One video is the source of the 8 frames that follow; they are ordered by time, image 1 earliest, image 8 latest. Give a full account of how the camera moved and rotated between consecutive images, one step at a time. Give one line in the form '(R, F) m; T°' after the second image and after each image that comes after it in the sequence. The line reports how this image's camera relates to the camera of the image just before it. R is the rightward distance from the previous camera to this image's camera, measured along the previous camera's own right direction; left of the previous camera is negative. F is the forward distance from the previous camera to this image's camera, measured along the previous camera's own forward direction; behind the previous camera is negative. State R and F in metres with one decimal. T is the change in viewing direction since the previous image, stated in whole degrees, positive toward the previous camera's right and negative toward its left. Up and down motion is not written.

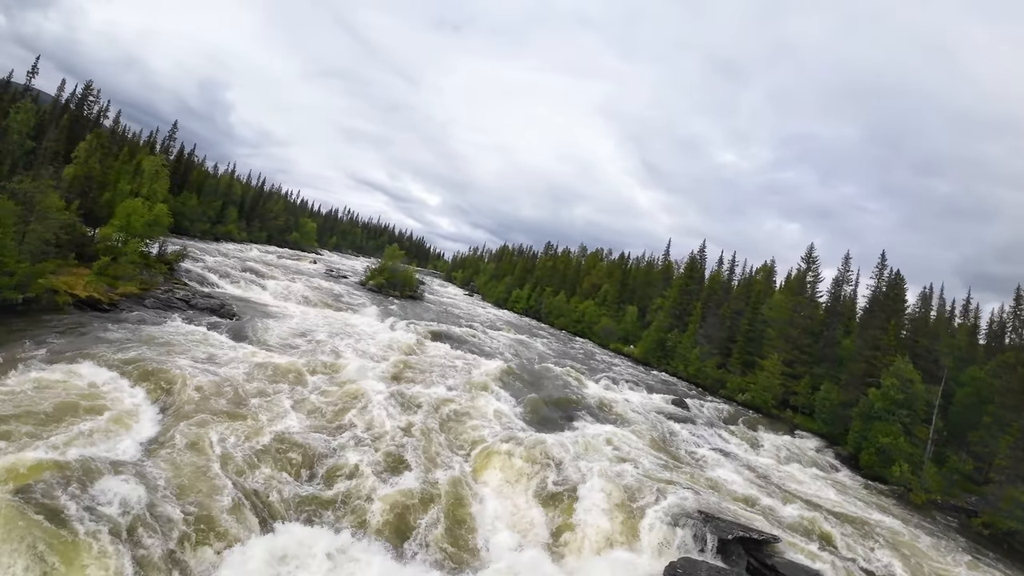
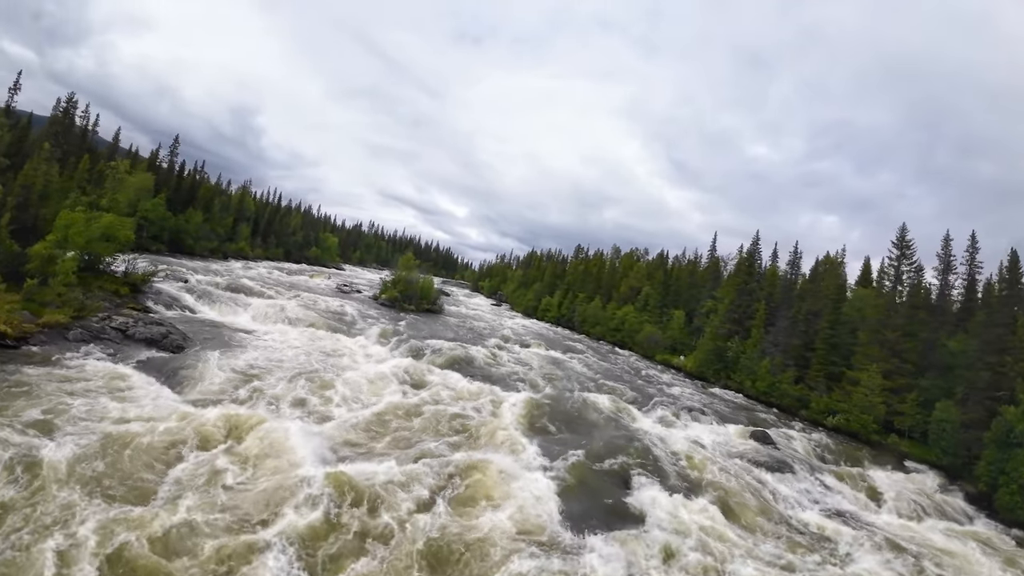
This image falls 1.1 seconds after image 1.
(+0.2, +8.0) m; -3°
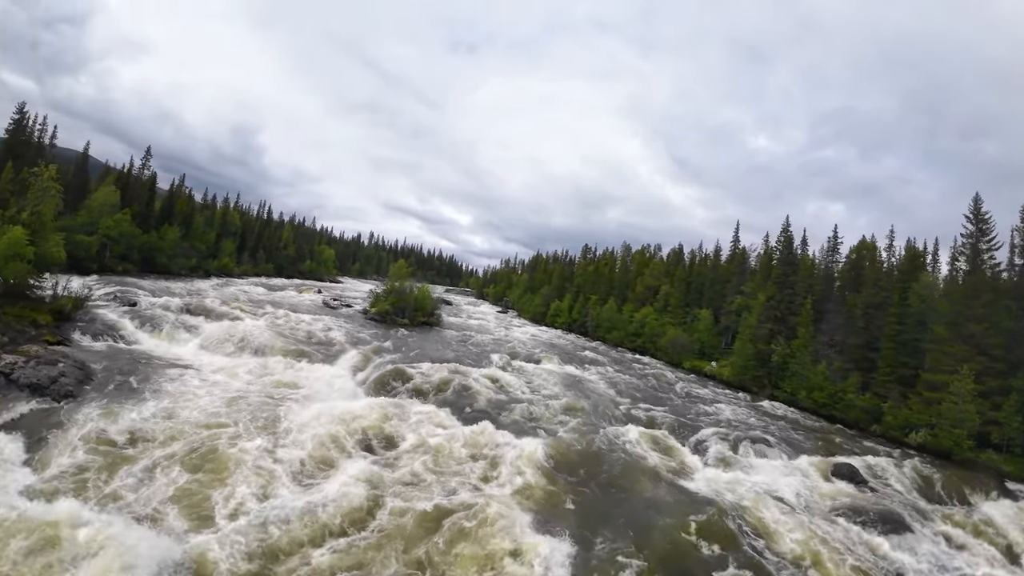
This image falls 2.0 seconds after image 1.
(+0.2, +6.6) m; -1°
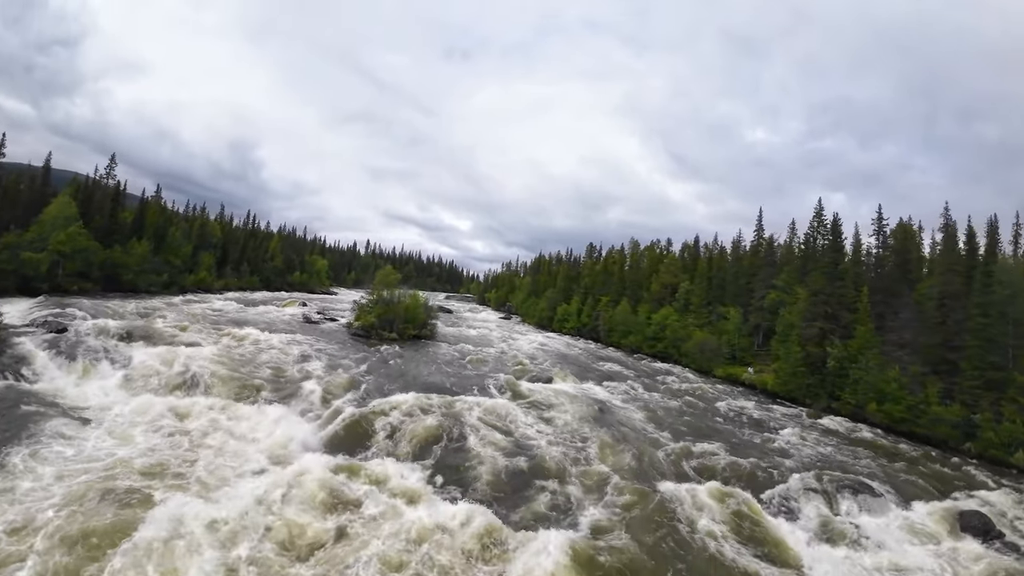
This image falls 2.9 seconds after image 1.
(0.0, +6.3) m; 0°
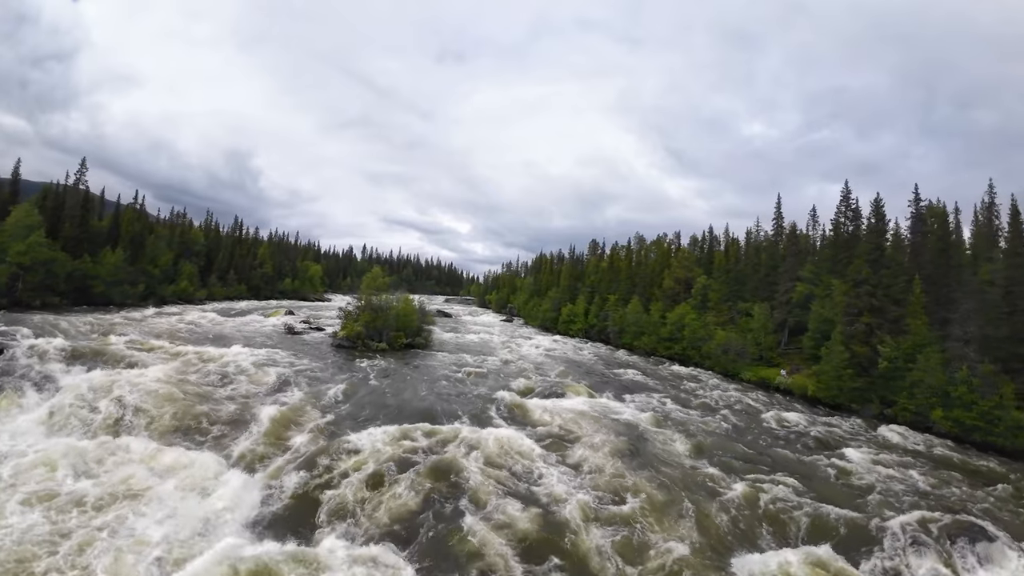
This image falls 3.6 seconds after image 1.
(-0.1, +4.3) m; 0°
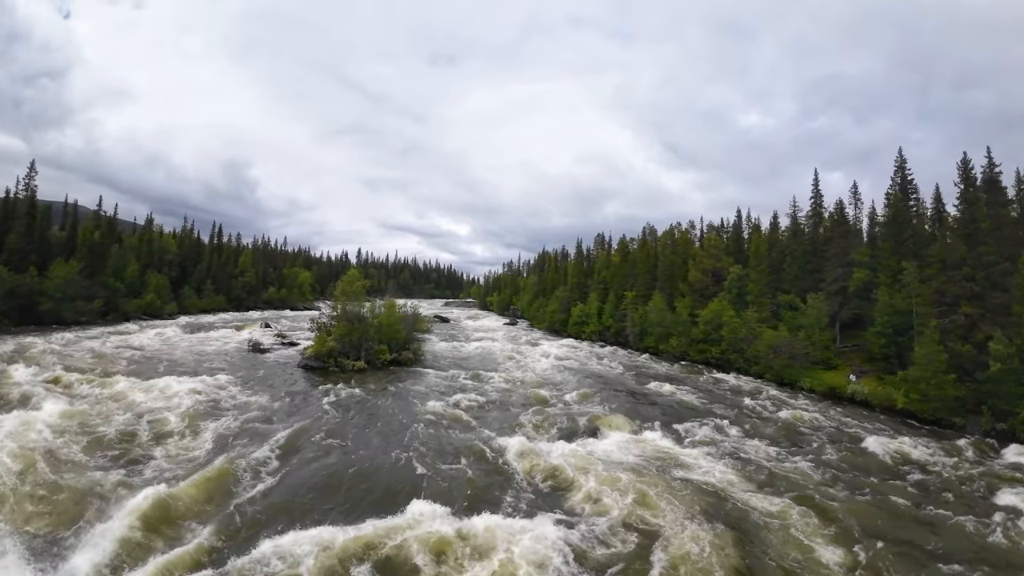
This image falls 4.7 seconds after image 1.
(-0.3, +6.8) m; 0°
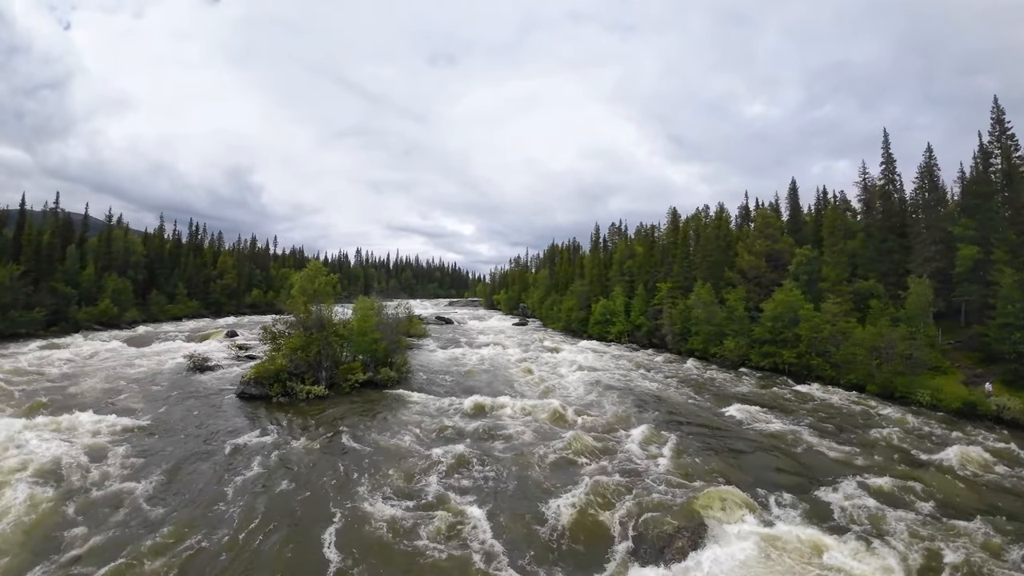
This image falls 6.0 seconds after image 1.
(-0.4, +8.1) m; -1°
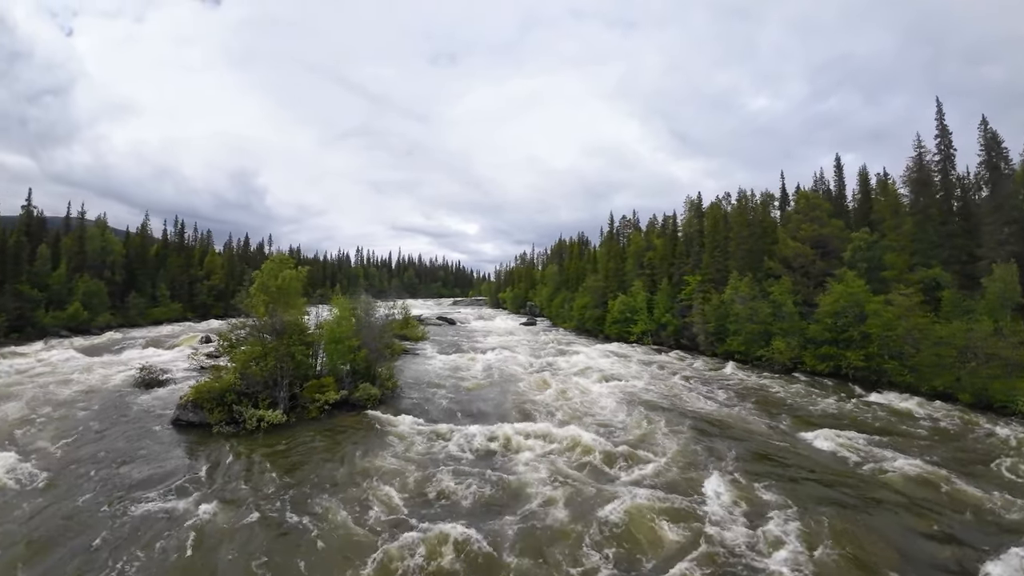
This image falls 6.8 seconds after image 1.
(-0.2, +4.7) m; -1°
